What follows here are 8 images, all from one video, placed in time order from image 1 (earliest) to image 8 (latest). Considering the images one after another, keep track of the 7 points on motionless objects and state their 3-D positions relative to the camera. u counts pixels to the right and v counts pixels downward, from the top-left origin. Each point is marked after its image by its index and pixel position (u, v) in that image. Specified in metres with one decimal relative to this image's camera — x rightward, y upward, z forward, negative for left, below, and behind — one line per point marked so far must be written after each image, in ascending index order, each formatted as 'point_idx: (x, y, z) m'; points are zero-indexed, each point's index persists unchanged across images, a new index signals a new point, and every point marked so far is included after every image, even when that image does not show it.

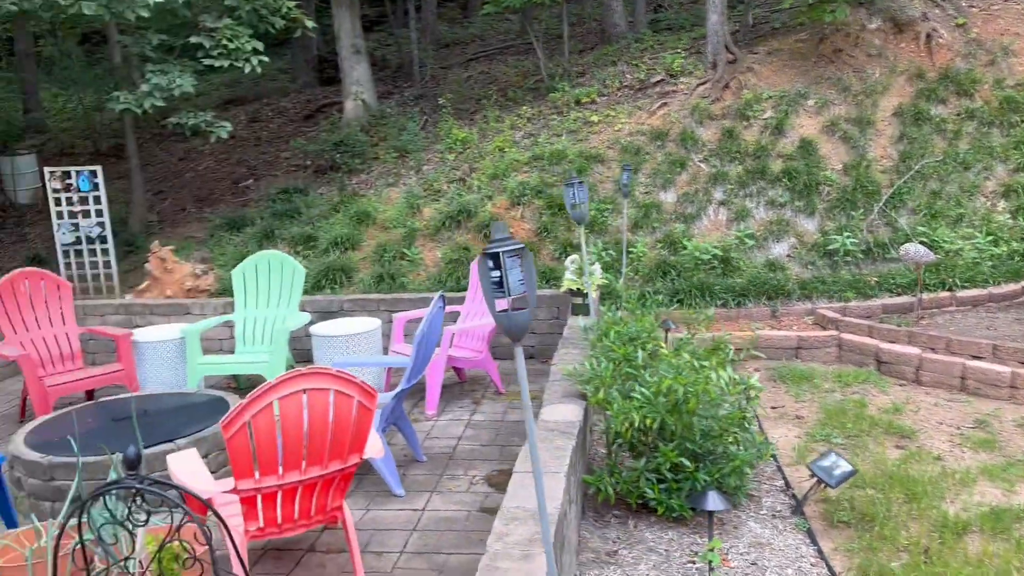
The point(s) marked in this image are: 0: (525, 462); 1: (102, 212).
0: (+0.1, -0.7, +3.2) m
1: (-4.4, +0.8, +8.7) m
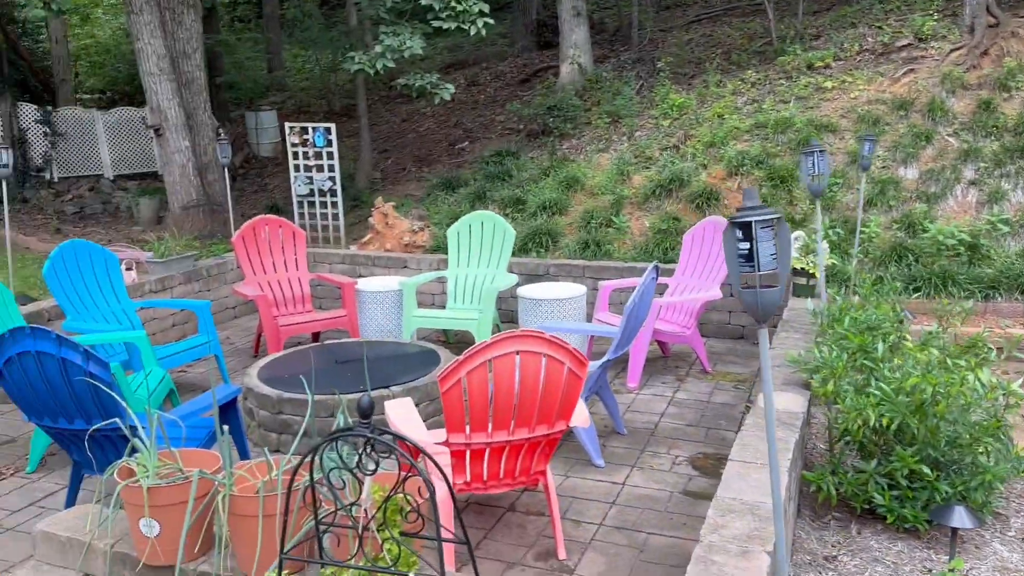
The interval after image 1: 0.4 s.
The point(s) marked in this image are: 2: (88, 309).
0: (+0.8, -0.6, +3.0) m
1: (-2.0, +1.4, +9.3) m
2: (-2.4, -0.1, +4.7) m
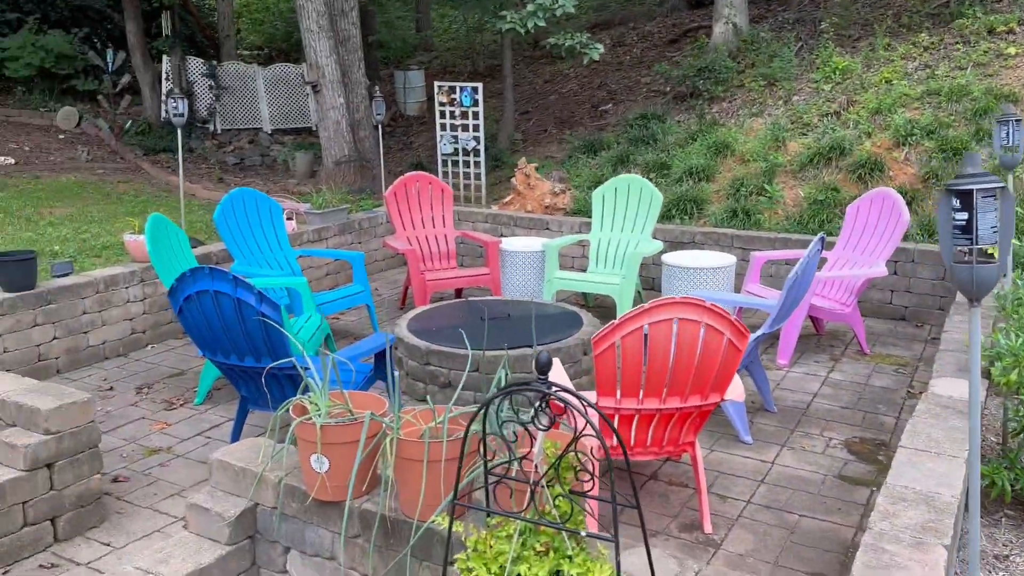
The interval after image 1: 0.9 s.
0: (+1.4, -0.5, +2.8) m
1: (-0.4, +1.9, +9.4) m
2: (-1.6, +0.2, +4.9) m
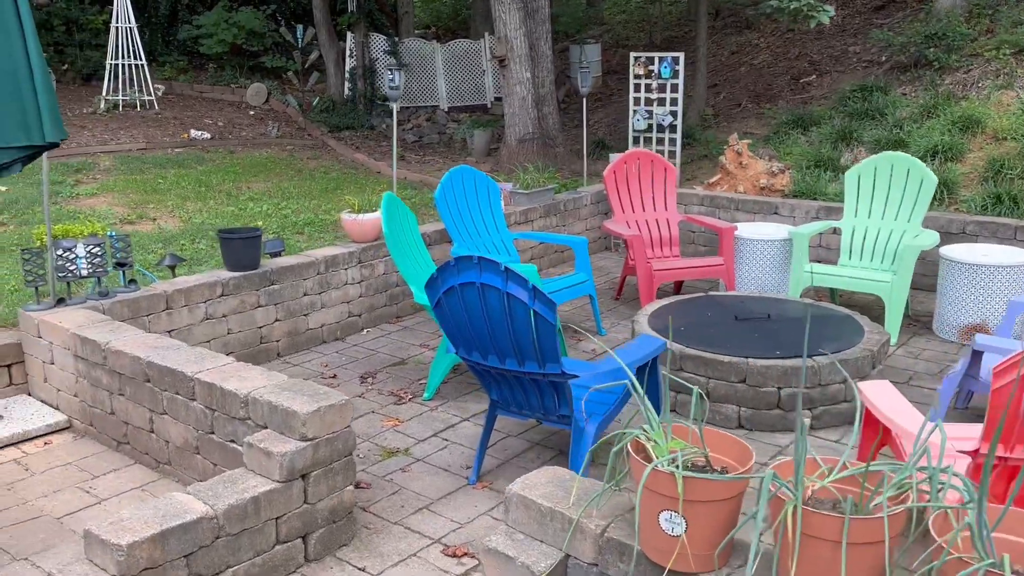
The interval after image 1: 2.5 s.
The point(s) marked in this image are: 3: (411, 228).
0: (+2.3, -0.6, +2.0) m
1: (+1.7, +2.0, +8.7) m
2: (-0.2, +0.3, +4.5) m
3: (-0.5, +0.3, +3.9) m
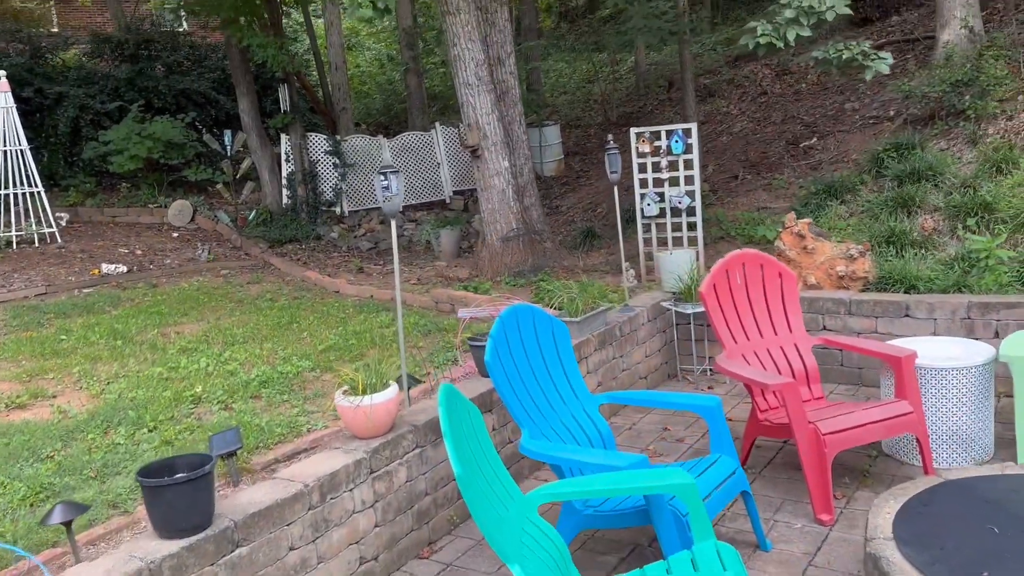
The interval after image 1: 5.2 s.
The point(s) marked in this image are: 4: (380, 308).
0: (+2.9, -0.8, +0.5) m
1: (+1.6, +1.0, +7.4) m
2: (+0.1, -0.5, +2.9) m
3: (-0.1, -0.4, +2.3) m
4: (-1.2, -0.2, +7.2) m
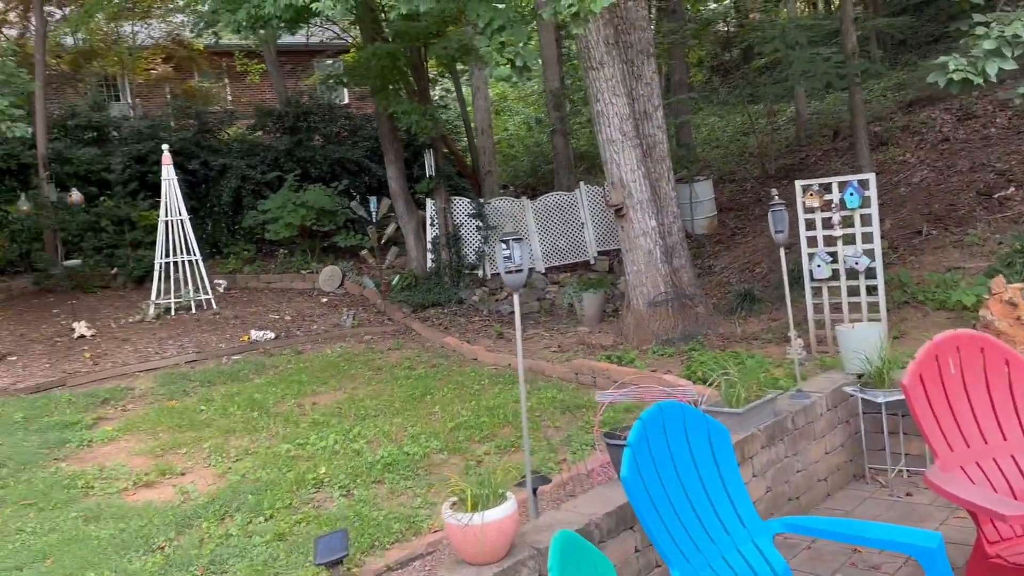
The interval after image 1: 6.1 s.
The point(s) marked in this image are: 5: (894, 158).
0: (+2.8, -0.9, -0.6) m
1: (+2.8, +0.4, +6.5) m
2: (+0.5, -0.7, +2.3) m
3: (+0.2, -0.6, +1.7) m
4: (+0.1, -0.8, +6.8) m
5: (+5.2, +1.8, +11.1) m
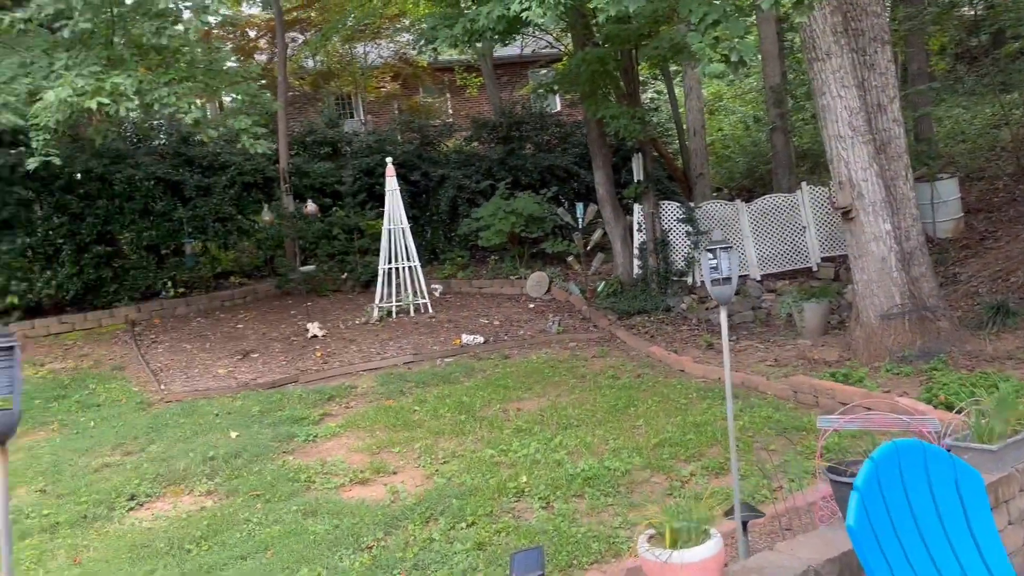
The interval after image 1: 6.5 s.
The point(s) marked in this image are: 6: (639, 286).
0: (+2.4, -0.9, -1.5) m
1: (+4.3, +0.3, +5.4) m
2: (+1.0, -0.8, +1.9) m
3: (+0.5, -0.7, +1.5) m
4: (+1.7, -0.8, +6.4) m
5: (+7.8, +1.6, +9.2) m
6: (+1.6, 0.0, +9.9) m
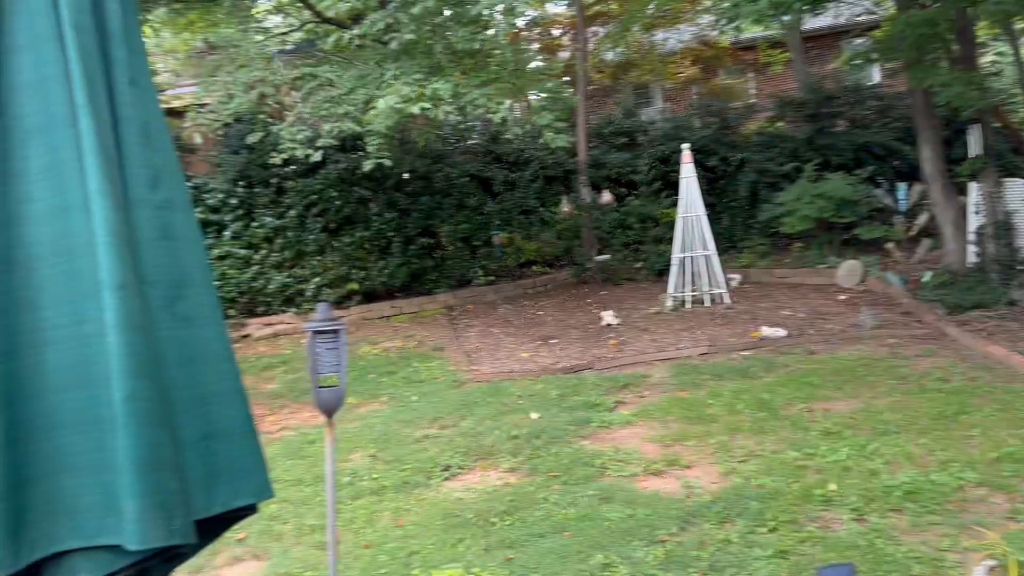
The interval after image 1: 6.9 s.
0: (+1.7, -1.0, -2.3) m
1: (+5.9, +0.3, +3.5) m
2: (+1.6, -0.8, +1.4) m
3: (+1.0, -0.7, +1.1) m
4: (+3.8, -0.8, +5.3) m
5: (+10.5, +1.6, +5.8) m
6: (+4.9, +0.1, +8.7) m
